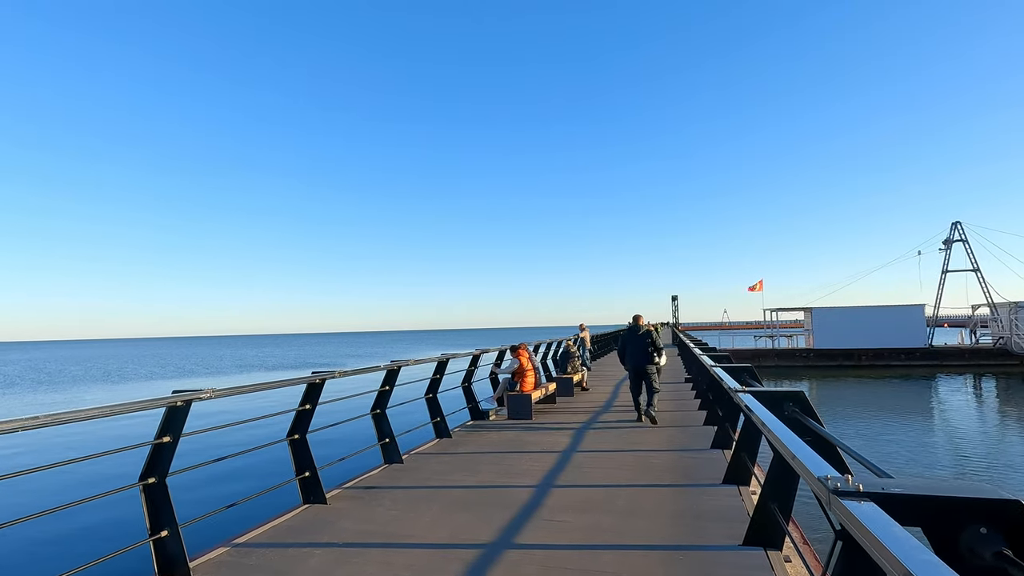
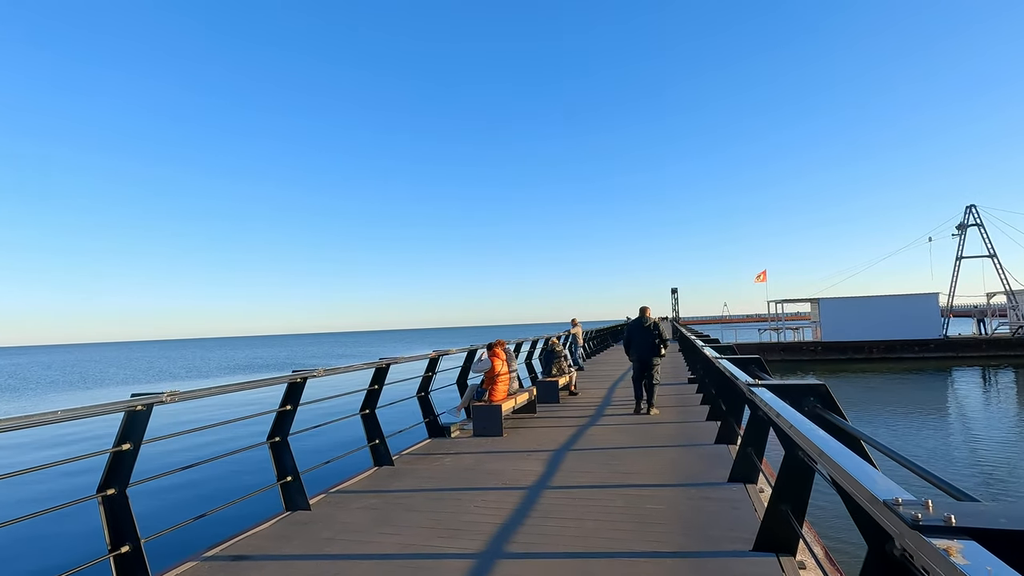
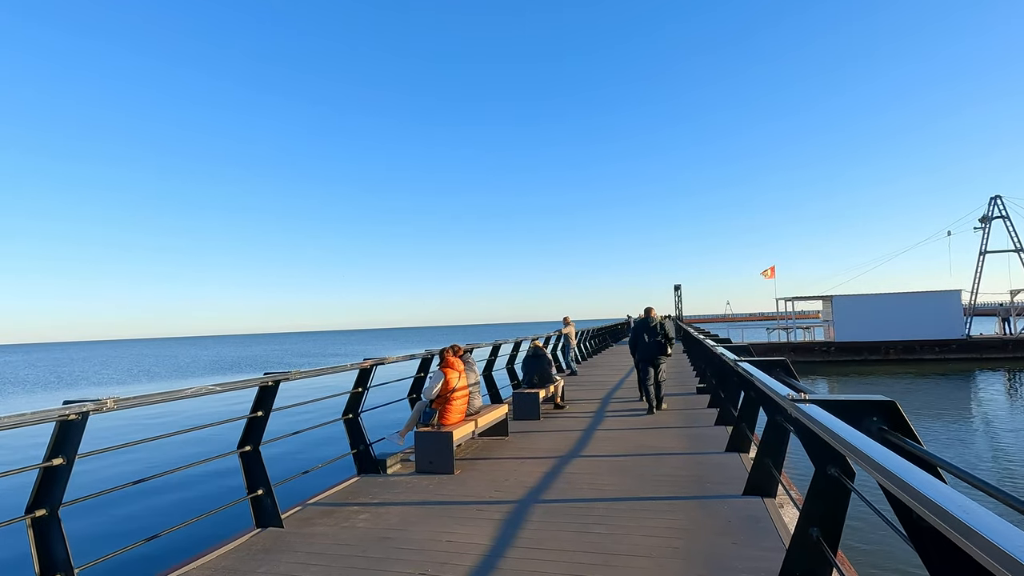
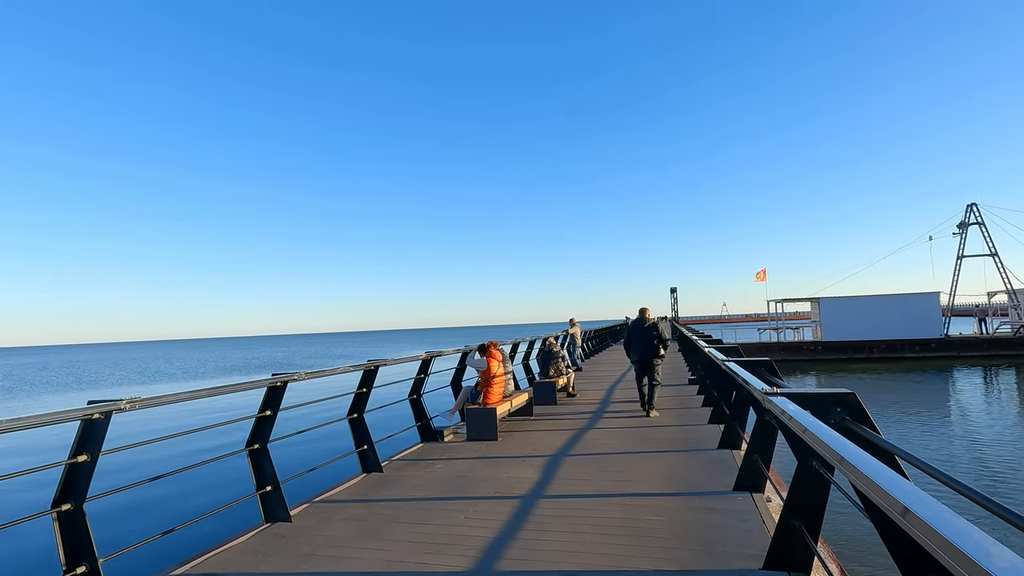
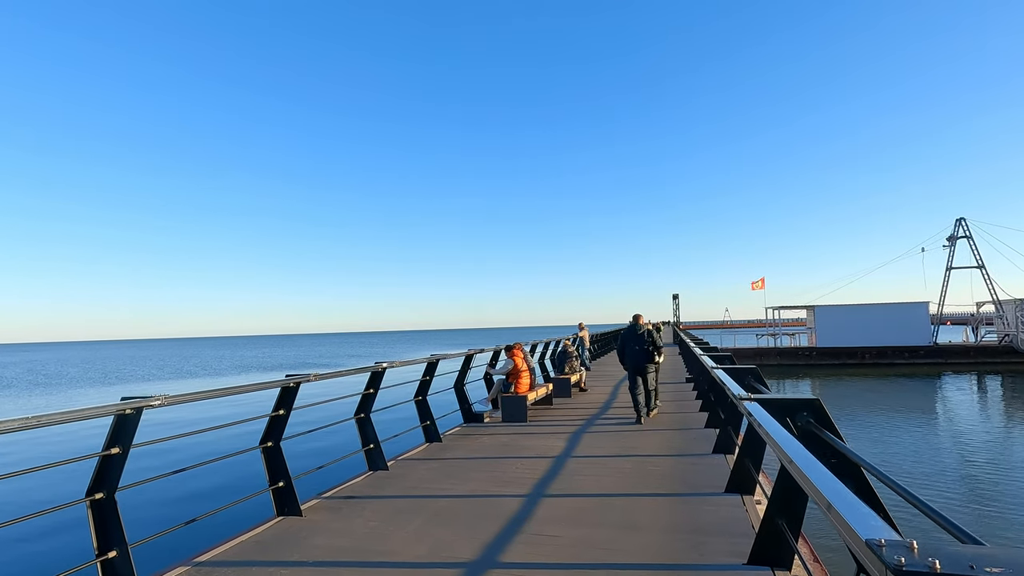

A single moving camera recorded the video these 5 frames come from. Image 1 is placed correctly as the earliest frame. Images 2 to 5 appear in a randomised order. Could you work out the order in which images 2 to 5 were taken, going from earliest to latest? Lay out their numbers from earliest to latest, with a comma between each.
5, 2, 4, 3
